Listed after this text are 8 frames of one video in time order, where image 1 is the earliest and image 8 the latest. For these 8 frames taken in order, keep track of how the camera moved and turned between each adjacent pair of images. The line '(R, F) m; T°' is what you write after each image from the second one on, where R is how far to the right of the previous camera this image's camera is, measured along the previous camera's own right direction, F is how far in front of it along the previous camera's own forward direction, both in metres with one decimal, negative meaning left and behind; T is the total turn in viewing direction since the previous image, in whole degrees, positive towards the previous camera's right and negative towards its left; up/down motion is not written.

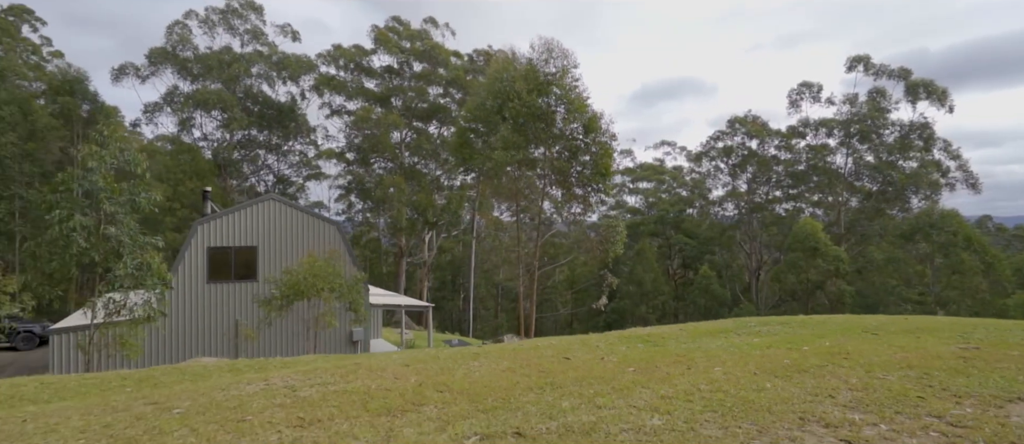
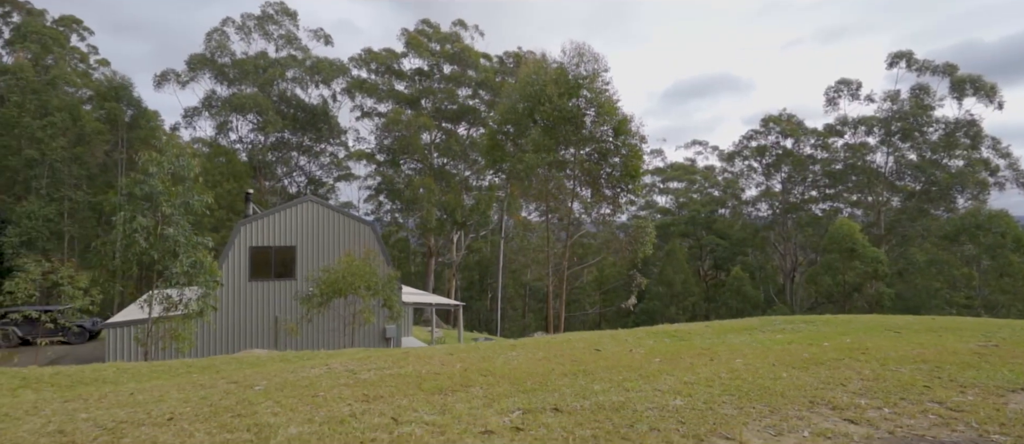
(-0.1, -0.7) m; -2°
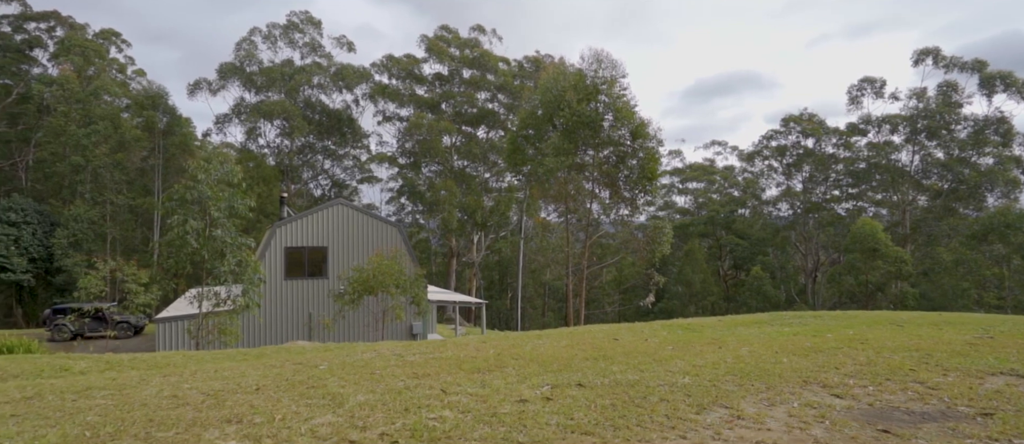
(-0.1, -0.9) m; -2°
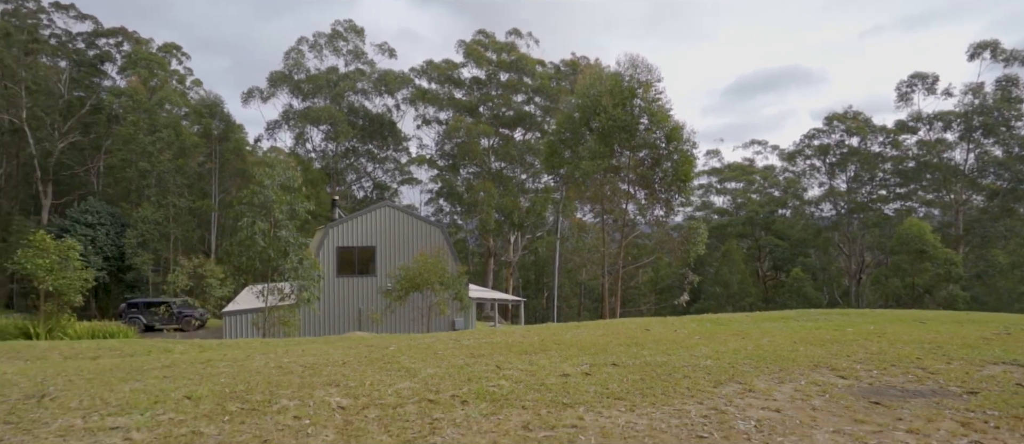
(-0.1, -1.0) m; -3°
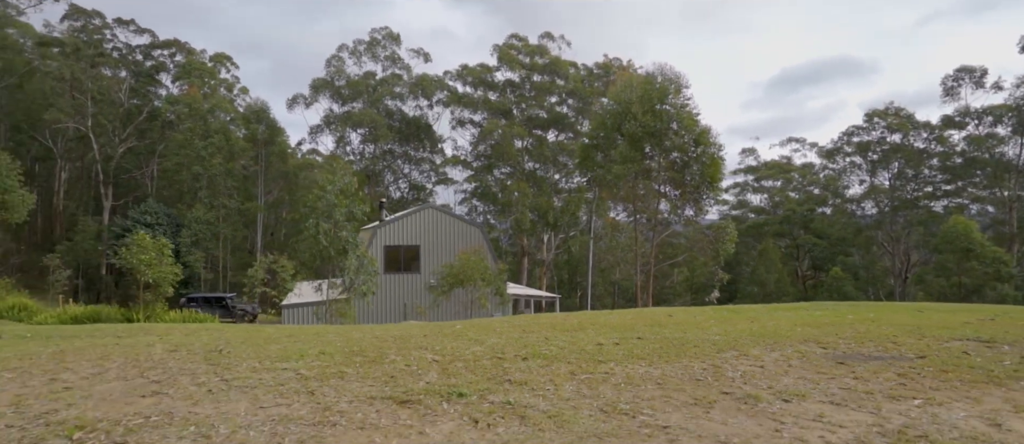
(-0.2, -1.7) m; -3°
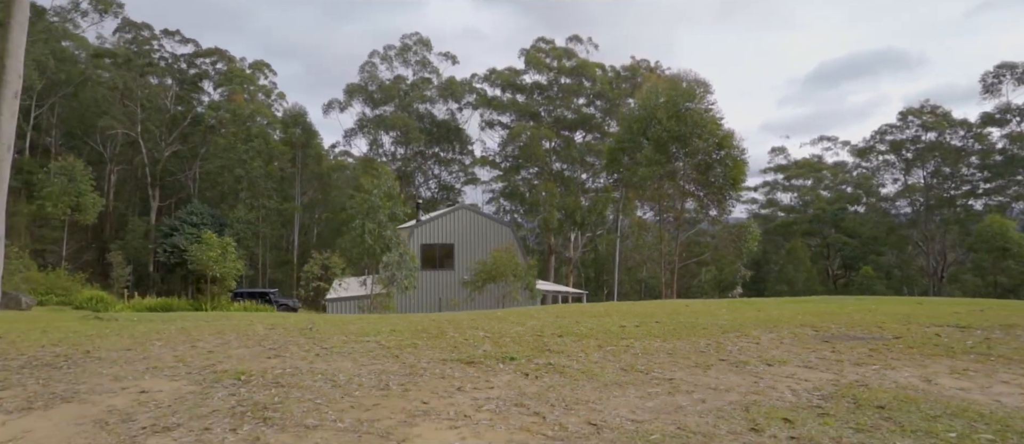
(-0.1, -1.5) m; -2°
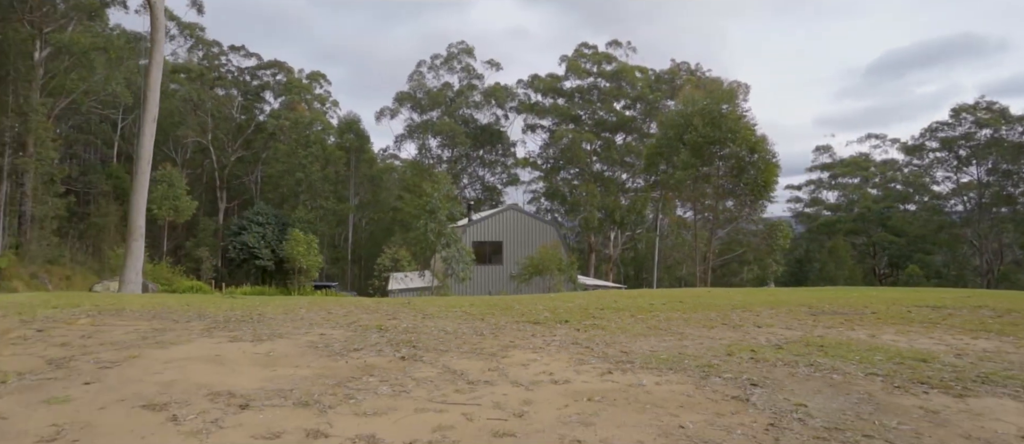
(-0.2, -2.4) m; -4°
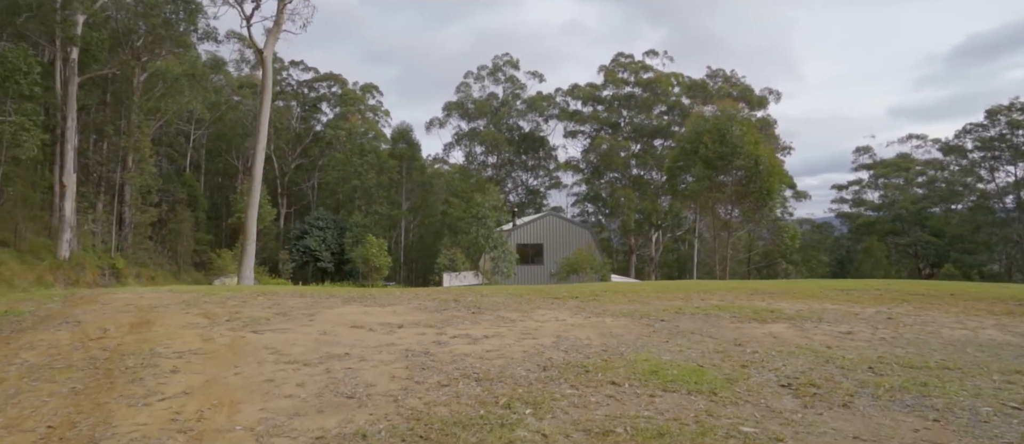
(+0.3, -4.5) m; -4°
